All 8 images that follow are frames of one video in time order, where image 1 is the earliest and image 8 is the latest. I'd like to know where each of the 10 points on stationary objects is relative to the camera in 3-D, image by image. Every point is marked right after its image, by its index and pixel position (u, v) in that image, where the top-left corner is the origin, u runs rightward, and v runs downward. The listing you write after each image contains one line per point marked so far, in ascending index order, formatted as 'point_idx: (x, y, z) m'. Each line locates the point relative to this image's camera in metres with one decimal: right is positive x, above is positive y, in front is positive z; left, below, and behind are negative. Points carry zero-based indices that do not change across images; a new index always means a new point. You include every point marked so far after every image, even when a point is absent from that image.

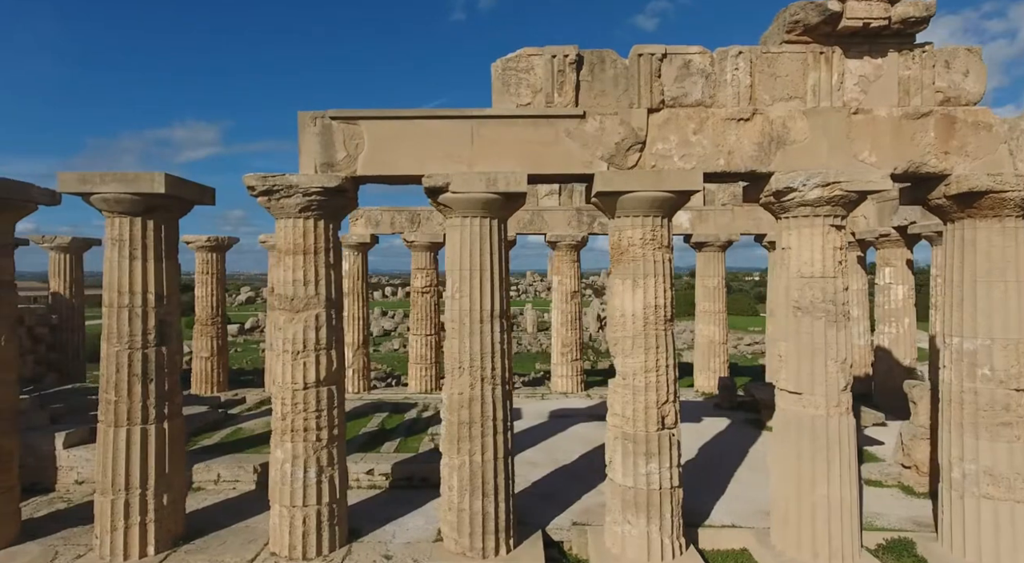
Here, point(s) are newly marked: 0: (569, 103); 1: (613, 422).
0: (+0.7, +2.2, +7.8) m
1: (+1.2, -1.7, +7.9) m
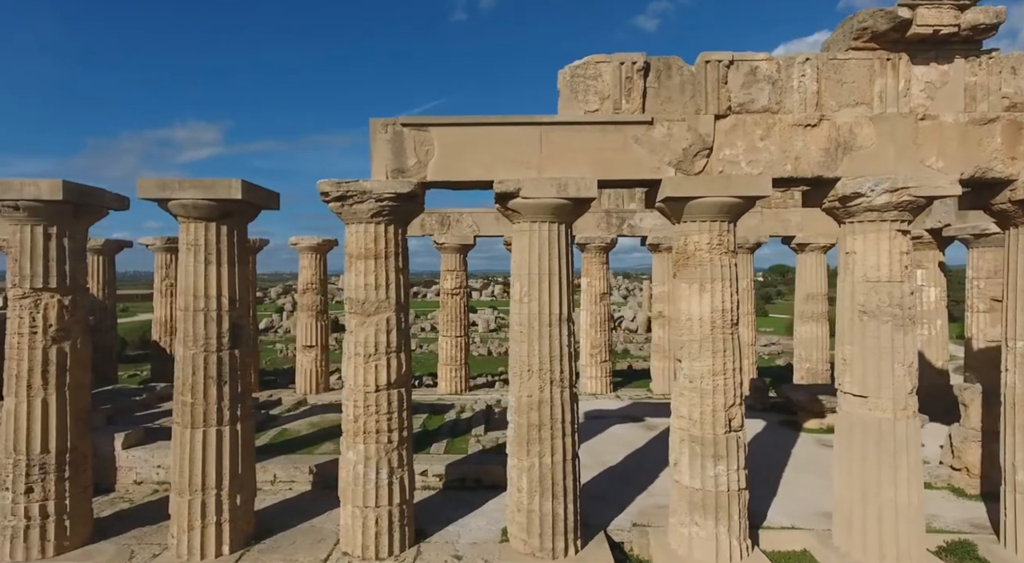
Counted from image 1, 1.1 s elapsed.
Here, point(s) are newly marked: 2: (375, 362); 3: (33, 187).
0: (+1.5, +2.1, +7.9) m
1: (+2.1, -1.8, +8.0) m
2: (-1.7, -1.0, +7.9) m
3: (-5.6, +1.1, +7.6) m
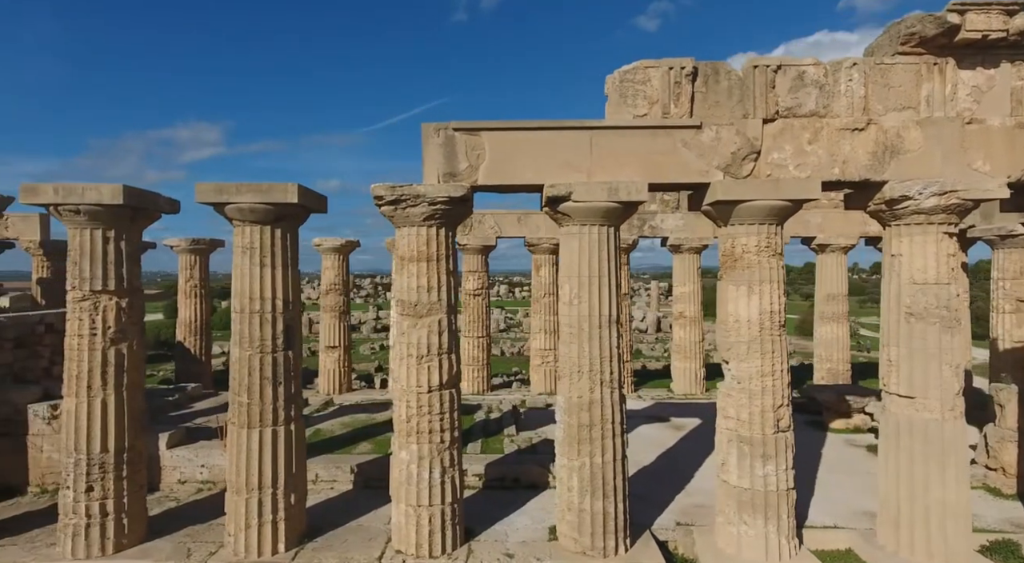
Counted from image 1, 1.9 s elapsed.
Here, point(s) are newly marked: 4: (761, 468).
0: (+2.2, +2.1, +8.0) m
1: (+2.7, -1.8, +8.1) m
2: (-1.1, -1.0, +8.0) m
3: (-5.0, +1.1, +7.7) m
4: (+3.1, -2.3, +7.9) m
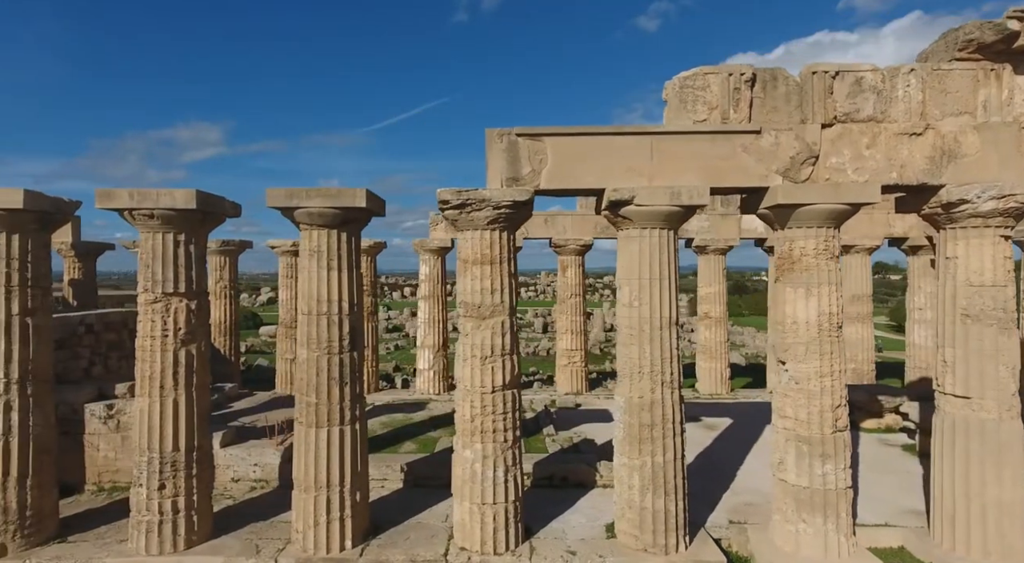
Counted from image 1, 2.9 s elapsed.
0: (+2.9, +2.1, +8.2) m
1: (+3.5, -1.8, +8.3) m
2: (-0.3, -1.1, +8.2) m
3: (-4.2, +1.0, +7.9) m
4: (+3.8, -2.3, +8.0) m
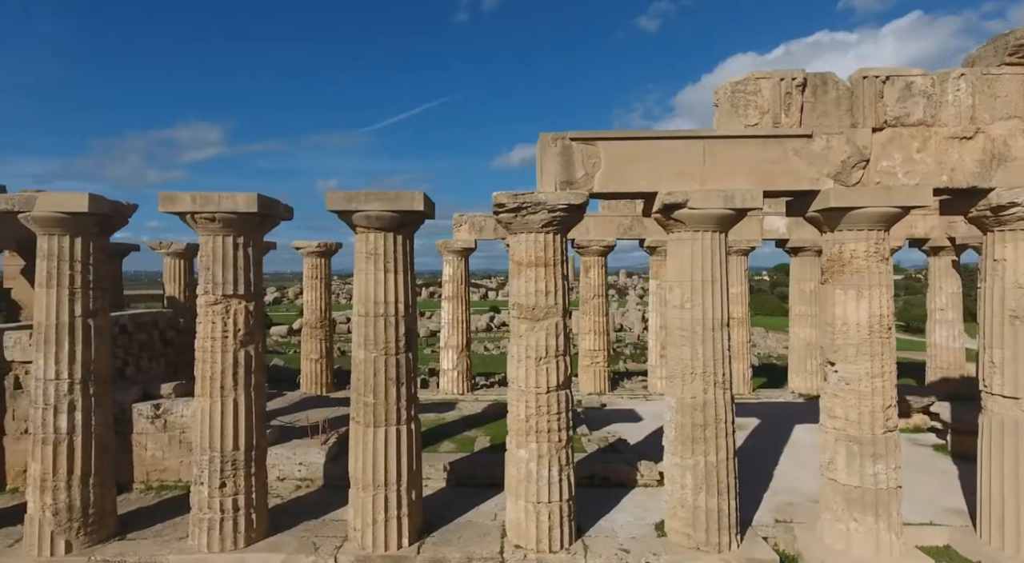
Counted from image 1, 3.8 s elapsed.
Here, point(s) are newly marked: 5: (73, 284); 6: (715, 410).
0: (+3.6, +2.0, +8.3) m
1: (+4.2, -1.9, +8.4) m
2: (+0.4, -1.1, +8.3) m
3: (-3.5, +1.0, +8.1) m
4: (+4.5, -2.3, +8.1) m
5: (-5.7, 0.0, +8.3) m
6: (+2.6, -1.6, +8.2) m
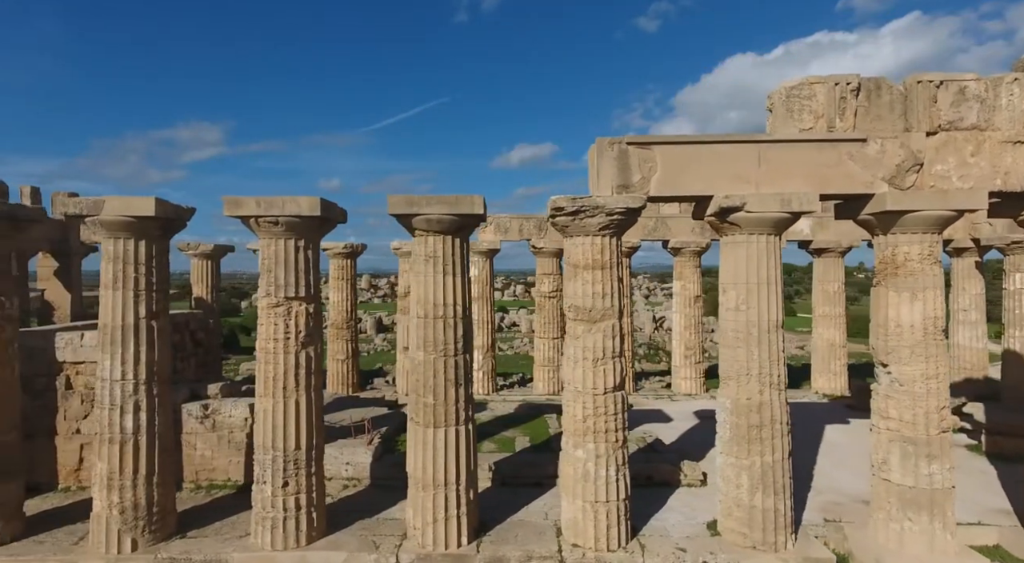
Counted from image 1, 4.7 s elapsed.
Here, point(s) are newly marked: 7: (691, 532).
0: (+4.4, +2.0, +8.4) m
1: (+5.0, -1.9, +8.5) m
2: (+1.2, -1.1, +8.4) m
3: (-2.8, +1.0, +8.2) m
4: (+5.3, -2.4, +8.2) m
5: (-4.9, -0.1, +8.5) m
6: (+3.3, -1.7, +8.3) m
7: (+2.5, -3.5, +9.0) m
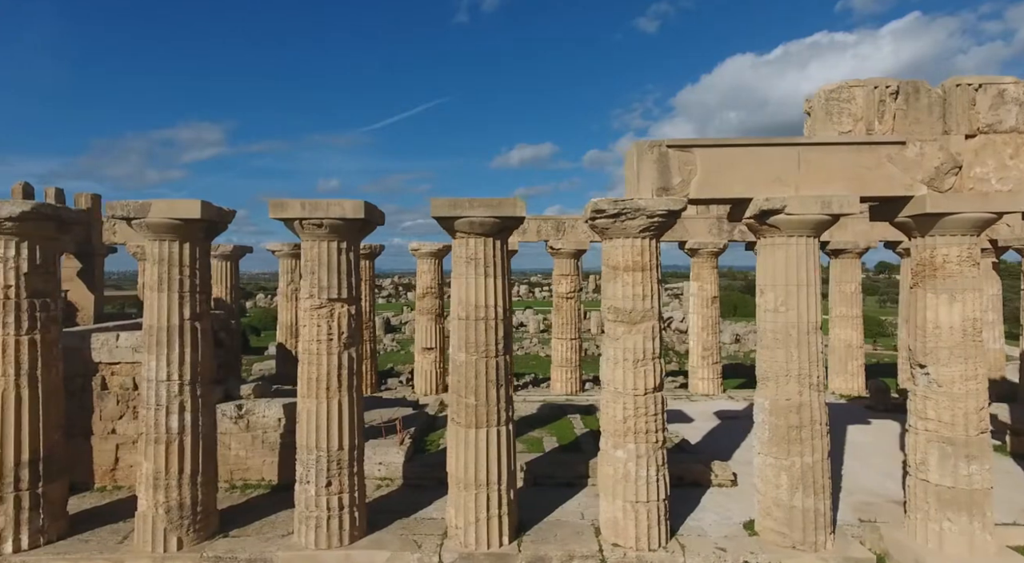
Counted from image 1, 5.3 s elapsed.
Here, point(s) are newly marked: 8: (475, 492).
0: (+4.9, +2.0, +8.4) m
1: (+5.5, -1.9, +8.5) m
2: (+1.7, -1.1, +8.5) m
3: (-2.2, +1.0, +8.3) m
4: (+5.8, -2.4, +8.3) m
5: (-4.4, -0.1, +8.6) m
6: (+3.9, -1.7, +8.4) m
7: (+3.0, -3.5, +9.0) m
8: (-0.5, -2.8, +8.5) m
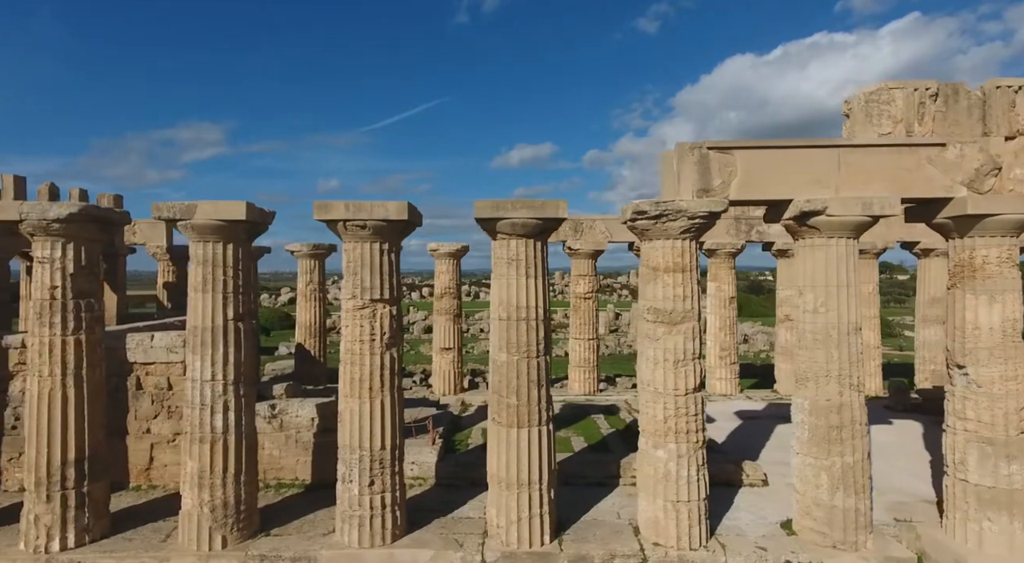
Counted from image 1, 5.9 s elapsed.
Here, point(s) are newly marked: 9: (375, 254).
0: (+5.5, +2.0, +8.5) m
1: (+6.0, -1.9, +8.6) m
2: (+2.3, -1.2, +8.6) m
3: (-1.7, +1.0, +8.4) m
4: (+6.4, -2.4, +8.3) m
5: (-3.9, -0.1, +8.6) m
6: (+4.4, -1.7, +8.4) m
7: (+3.6, -3.5, +9.1) m
8: (0.0, -2.8, +8.5) m
9: (-1.8, +0.4, +8.6) m
